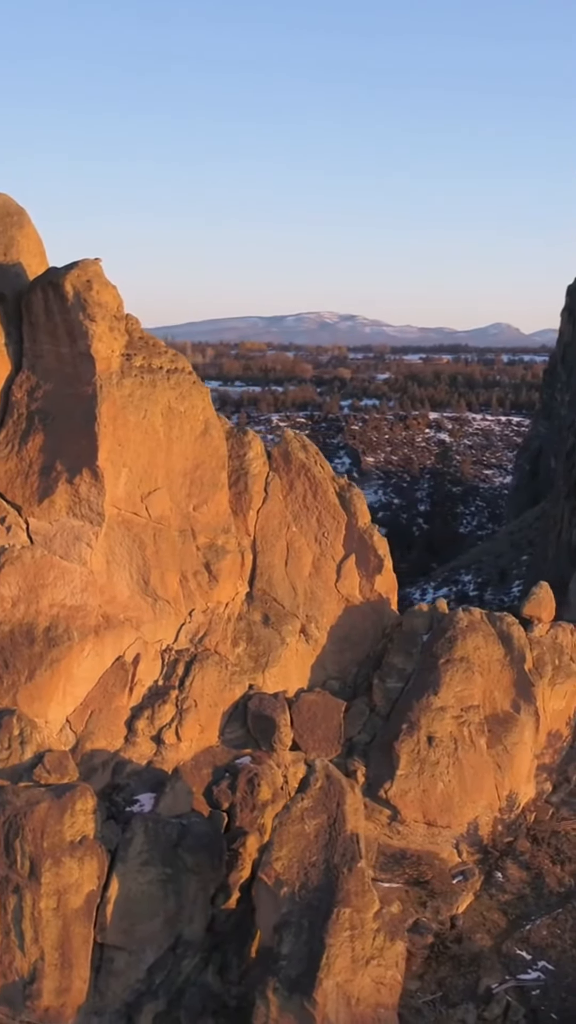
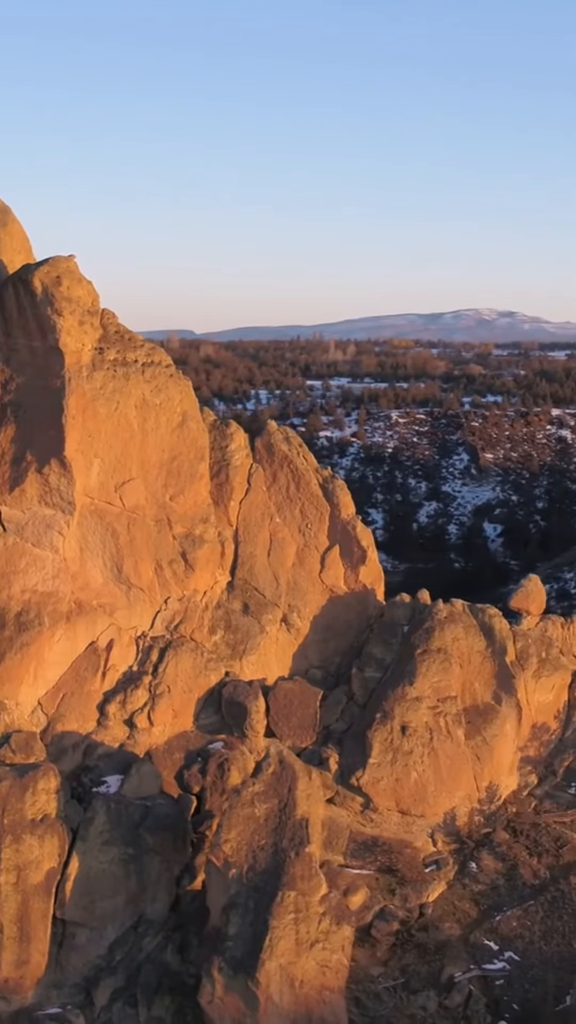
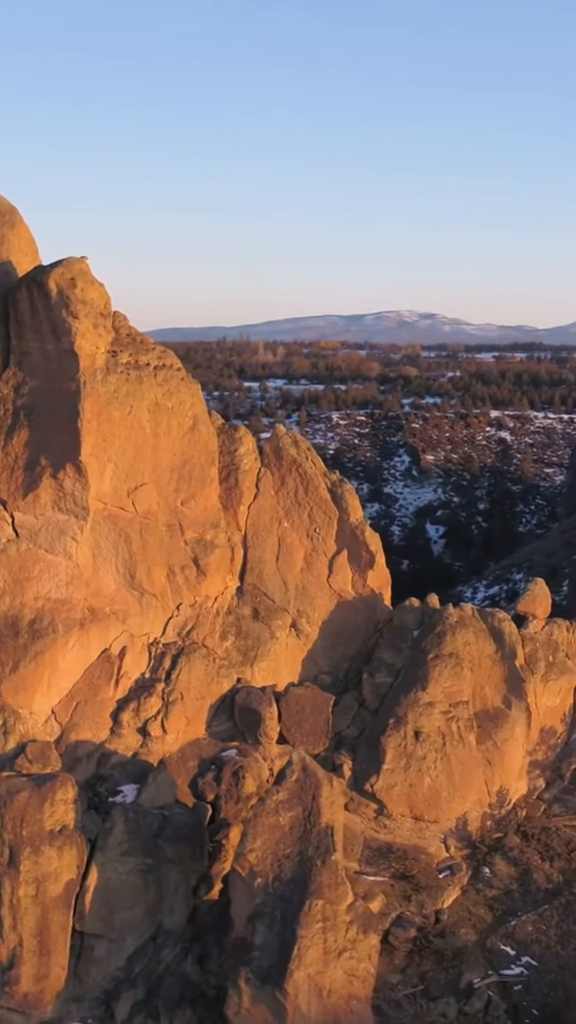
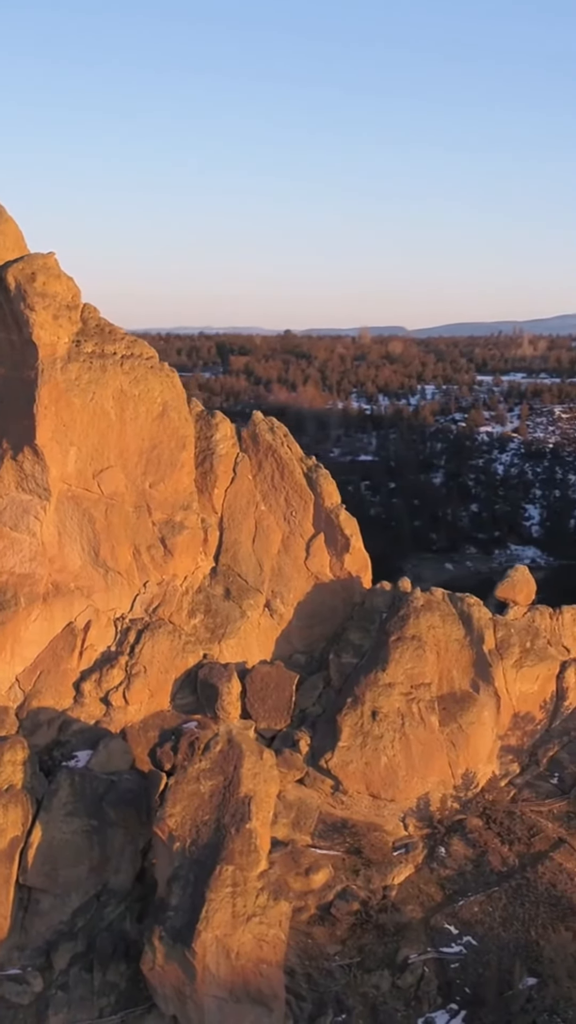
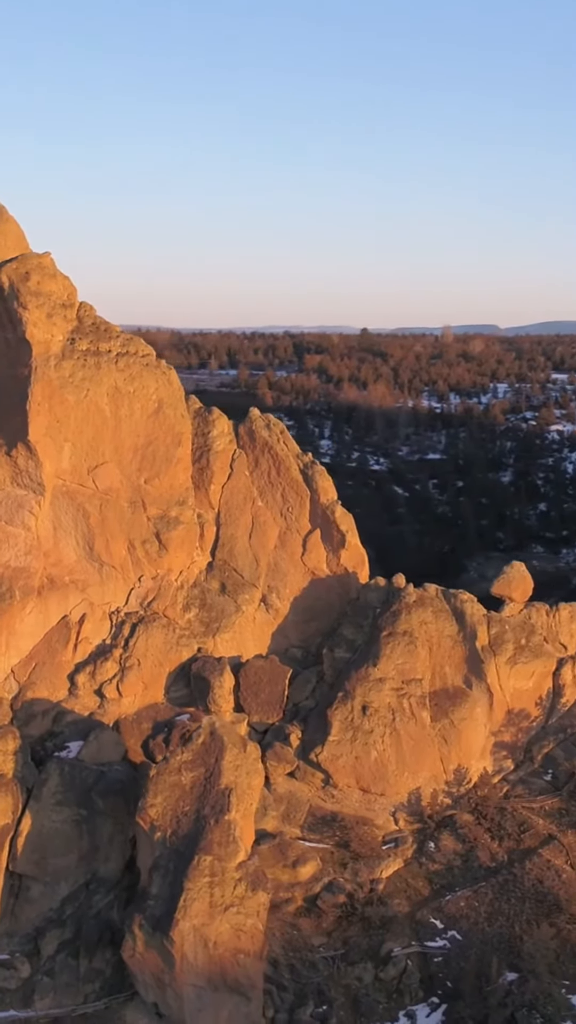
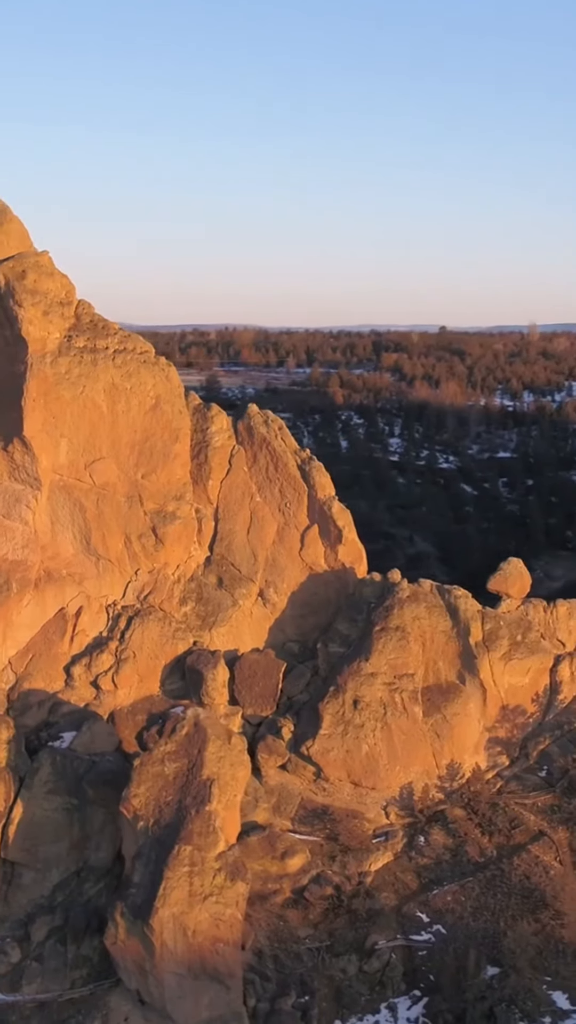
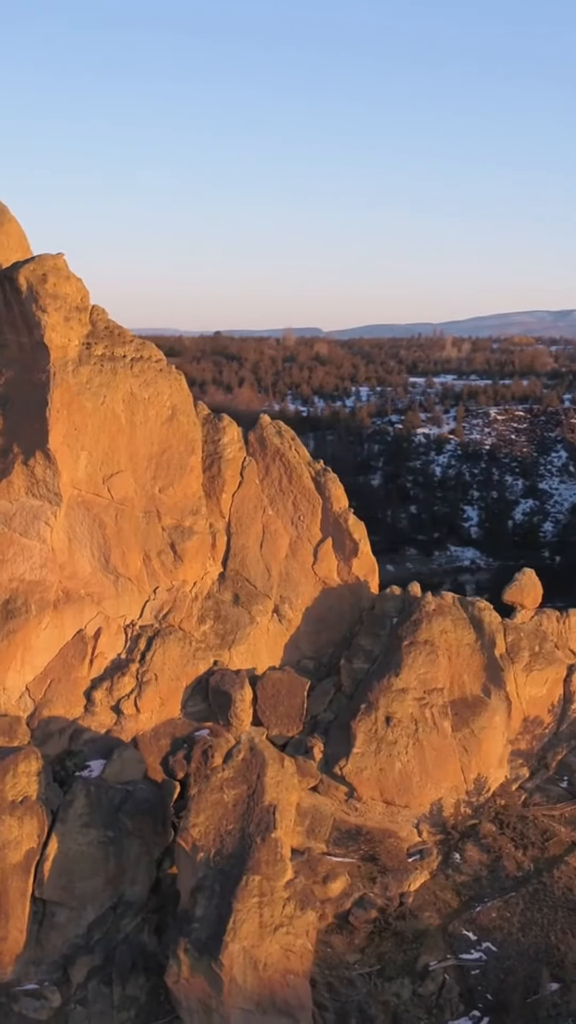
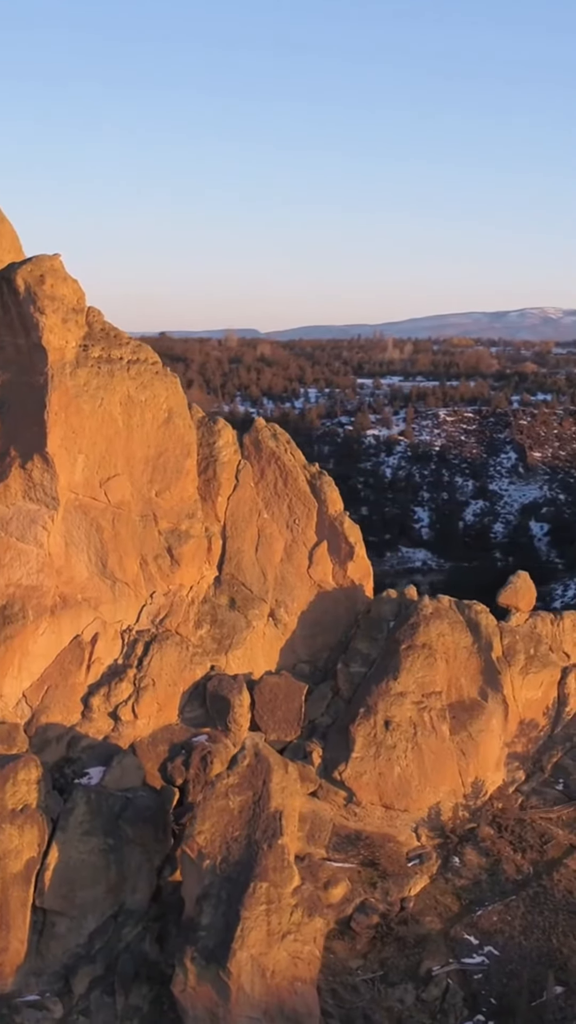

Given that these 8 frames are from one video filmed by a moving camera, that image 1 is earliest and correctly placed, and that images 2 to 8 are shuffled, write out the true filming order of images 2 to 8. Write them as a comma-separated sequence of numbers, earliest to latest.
3, 2, 8, 7, 4, 5, 6
